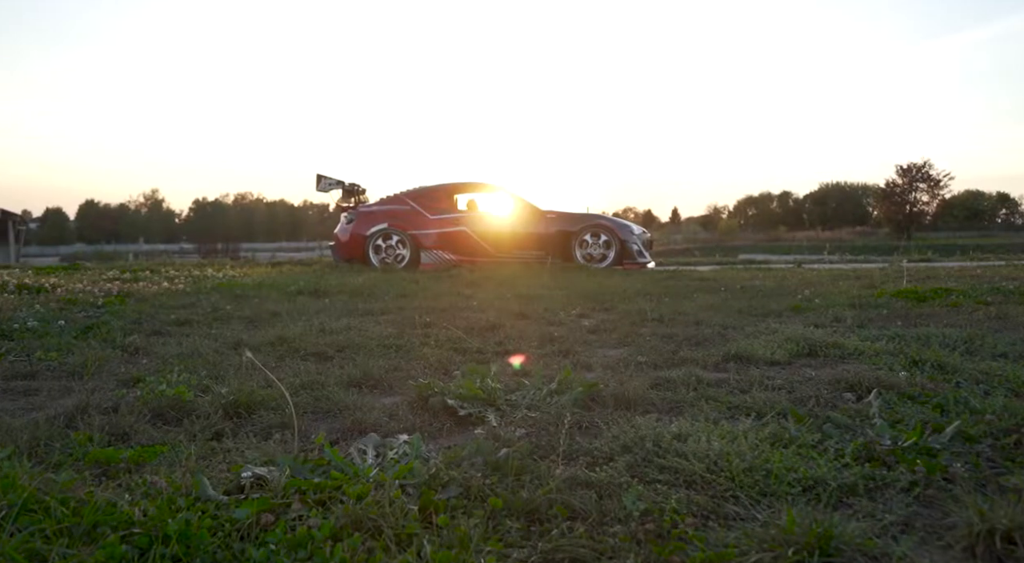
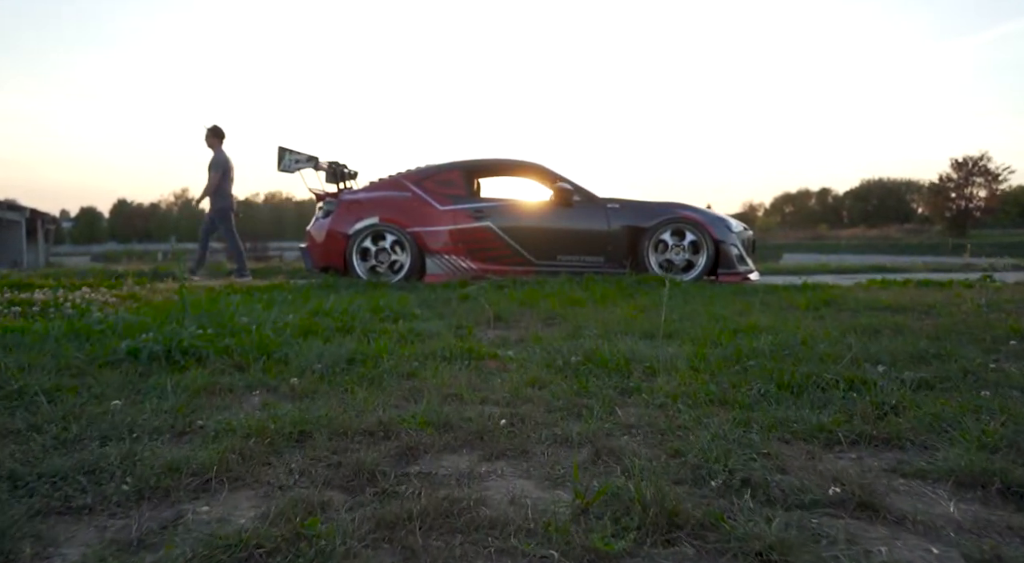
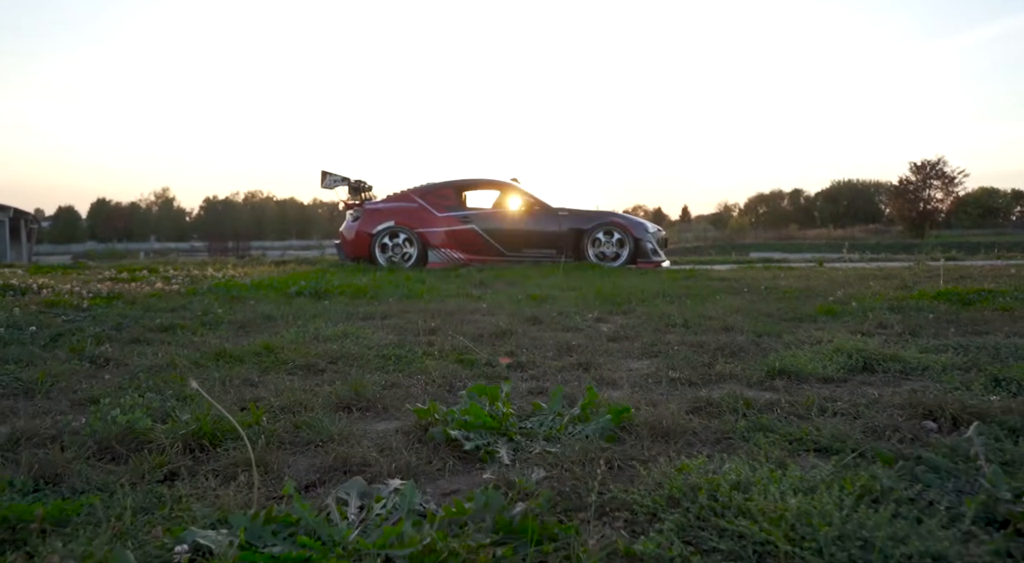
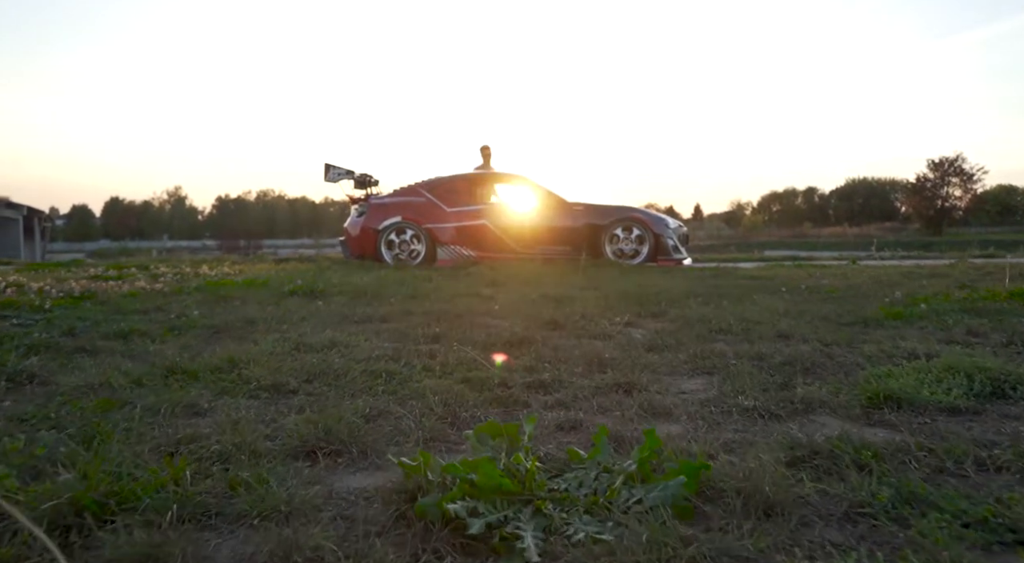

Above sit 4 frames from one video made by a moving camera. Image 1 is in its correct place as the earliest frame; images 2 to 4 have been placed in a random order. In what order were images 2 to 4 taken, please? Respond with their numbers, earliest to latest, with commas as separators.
3, 4, 2
